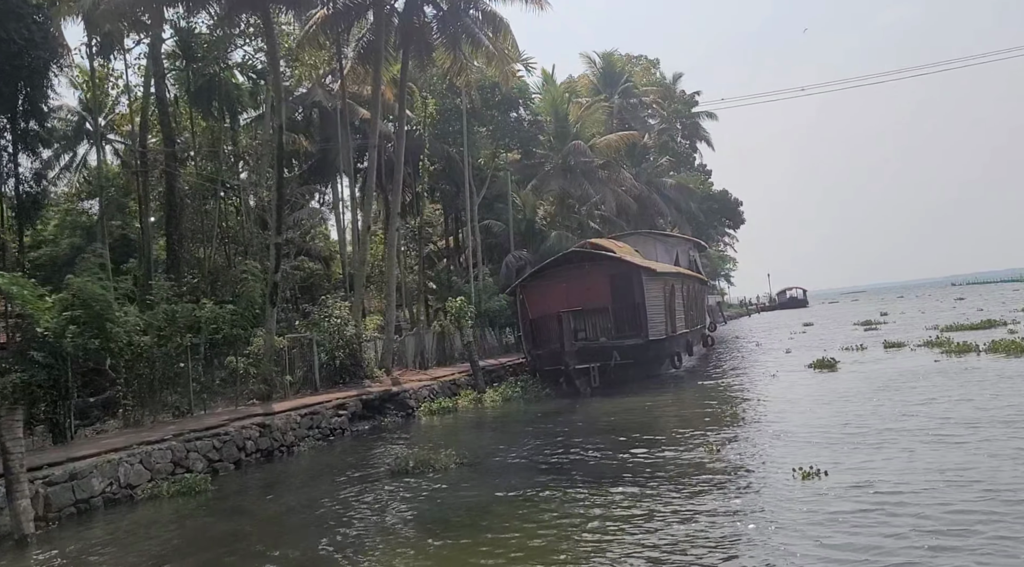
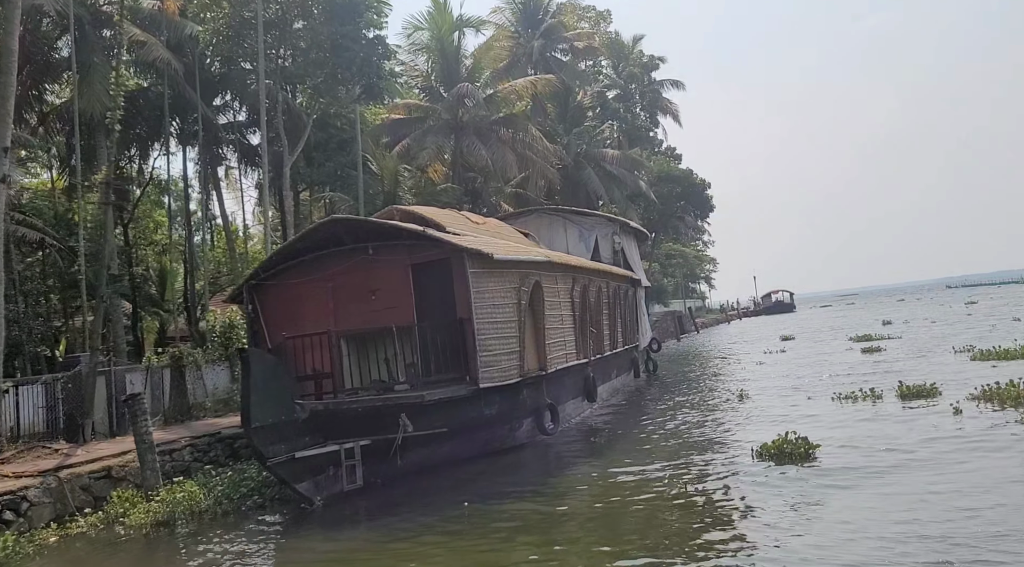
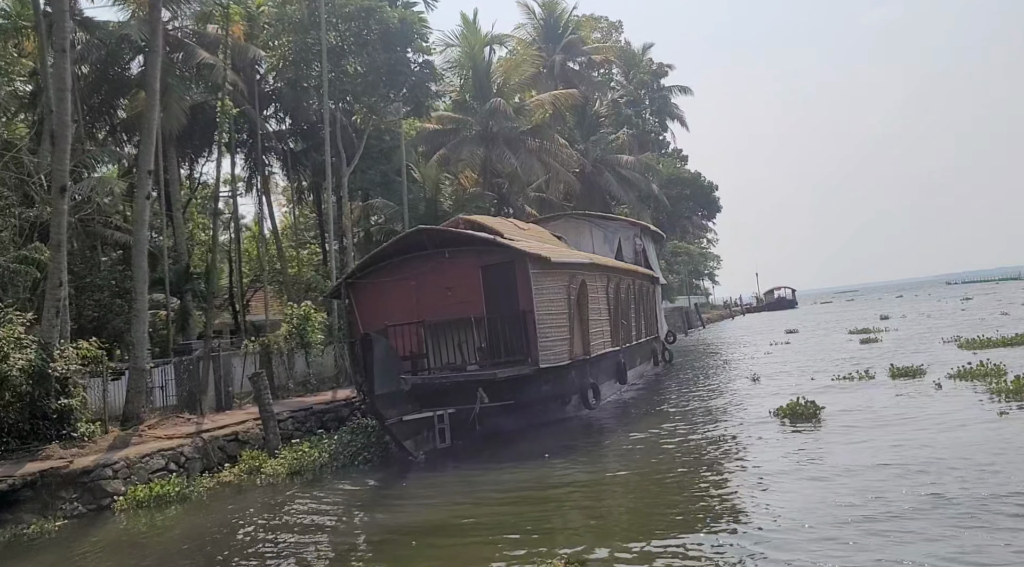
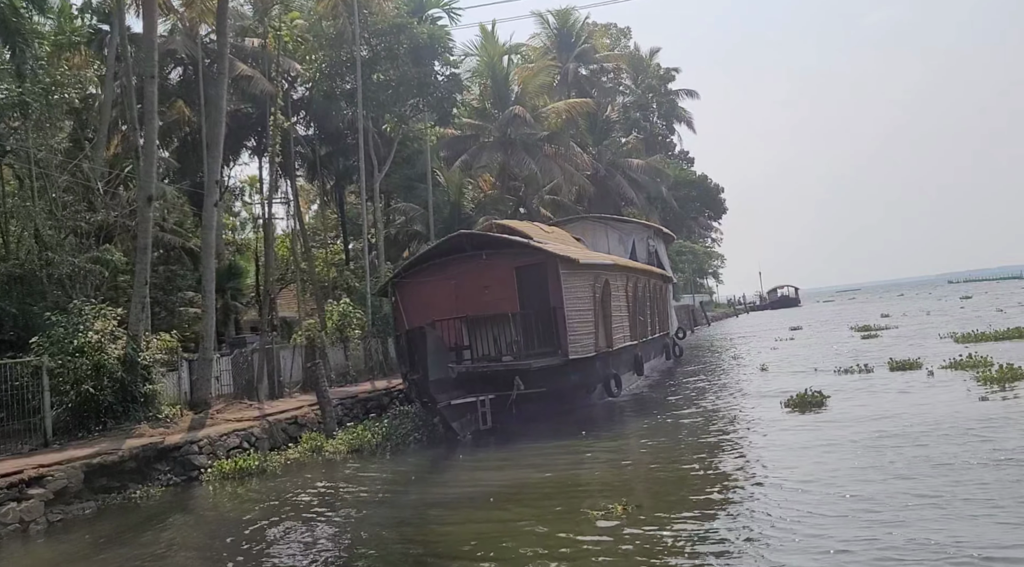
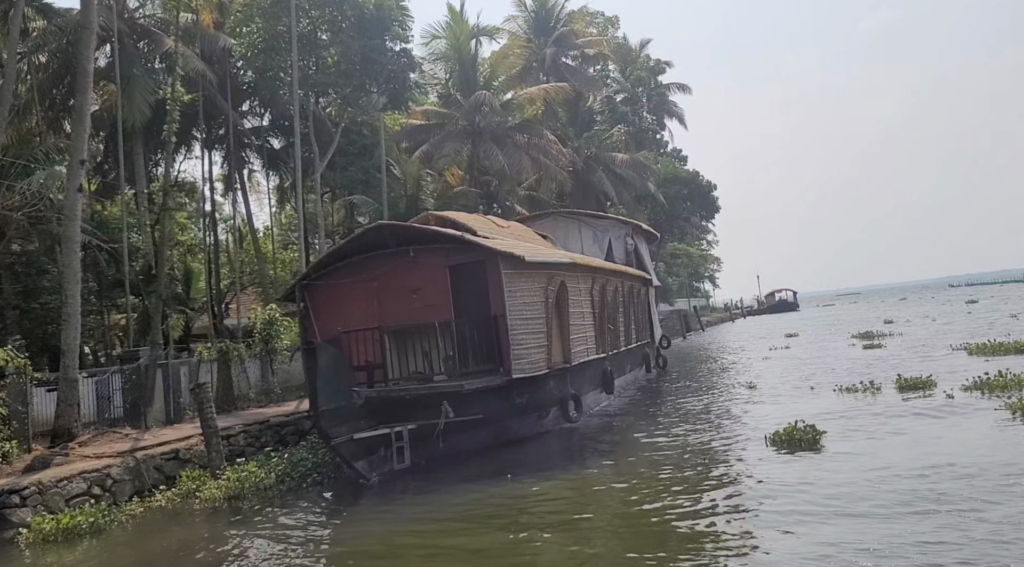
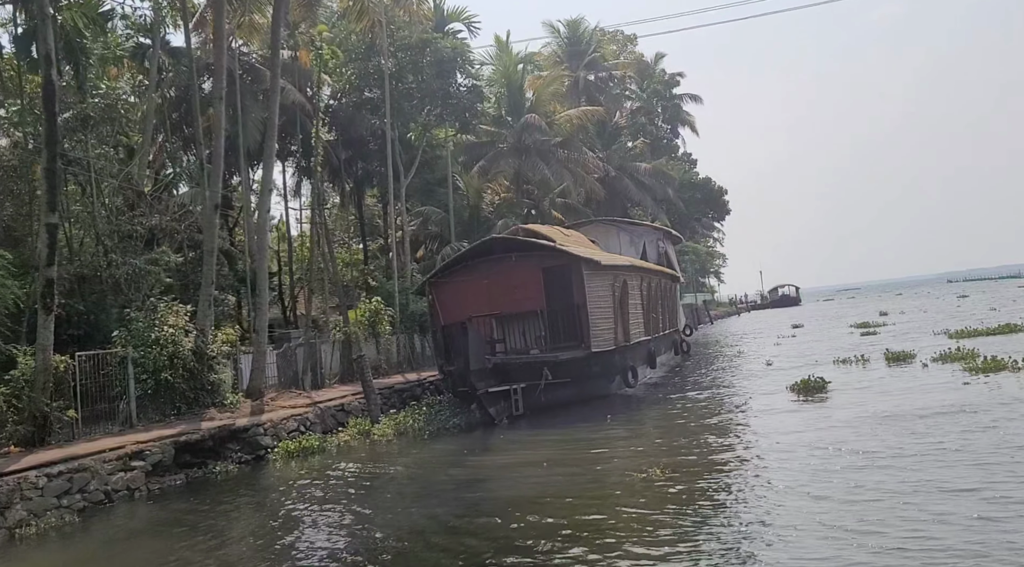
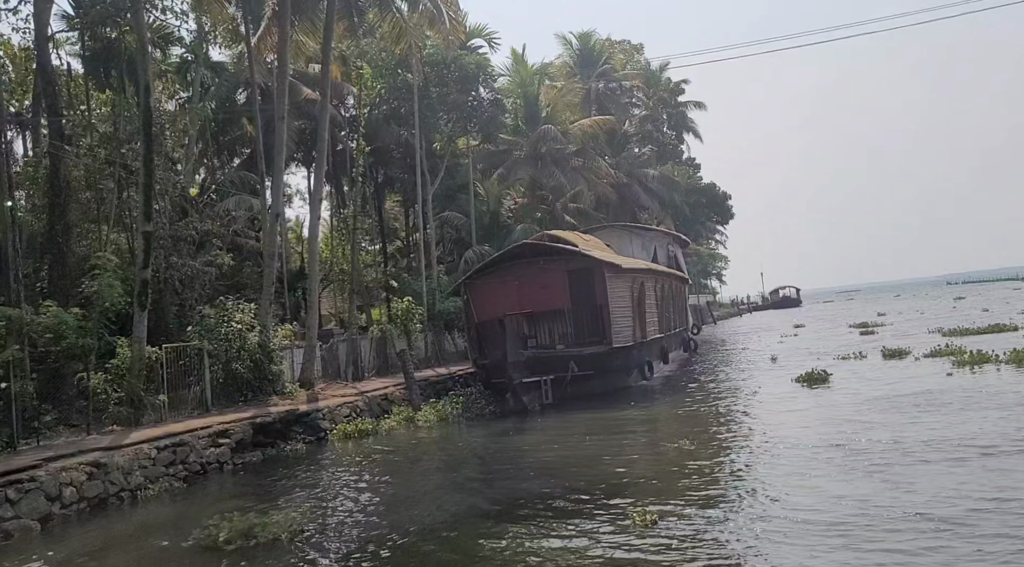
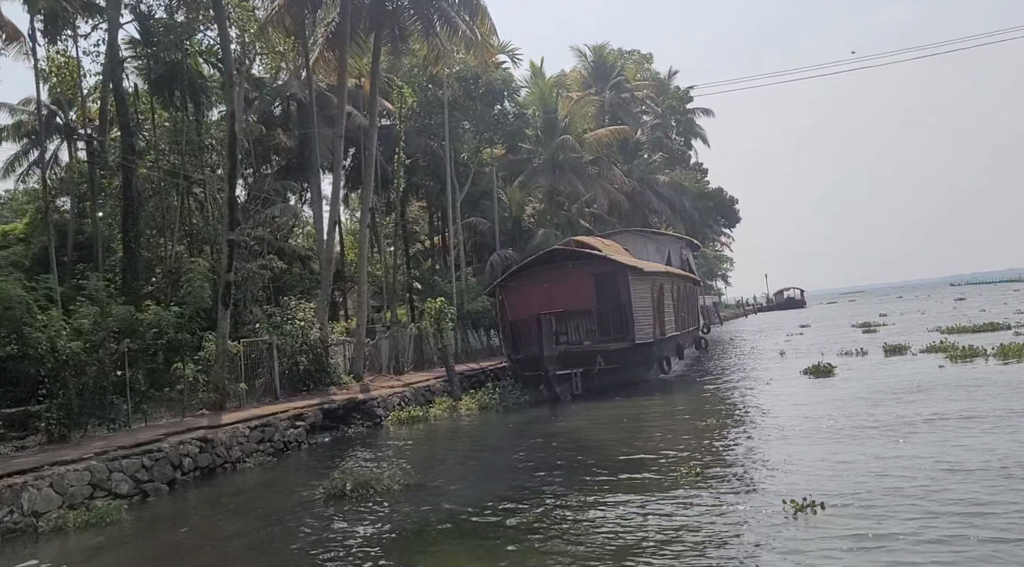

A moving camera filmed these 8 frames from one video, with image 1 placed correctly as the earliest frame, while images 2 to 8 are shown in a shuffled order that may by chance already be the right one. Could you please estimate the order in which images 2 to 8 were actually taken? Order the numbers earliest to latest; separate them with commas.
8, 7, 6, 4, 3, 5, 2
